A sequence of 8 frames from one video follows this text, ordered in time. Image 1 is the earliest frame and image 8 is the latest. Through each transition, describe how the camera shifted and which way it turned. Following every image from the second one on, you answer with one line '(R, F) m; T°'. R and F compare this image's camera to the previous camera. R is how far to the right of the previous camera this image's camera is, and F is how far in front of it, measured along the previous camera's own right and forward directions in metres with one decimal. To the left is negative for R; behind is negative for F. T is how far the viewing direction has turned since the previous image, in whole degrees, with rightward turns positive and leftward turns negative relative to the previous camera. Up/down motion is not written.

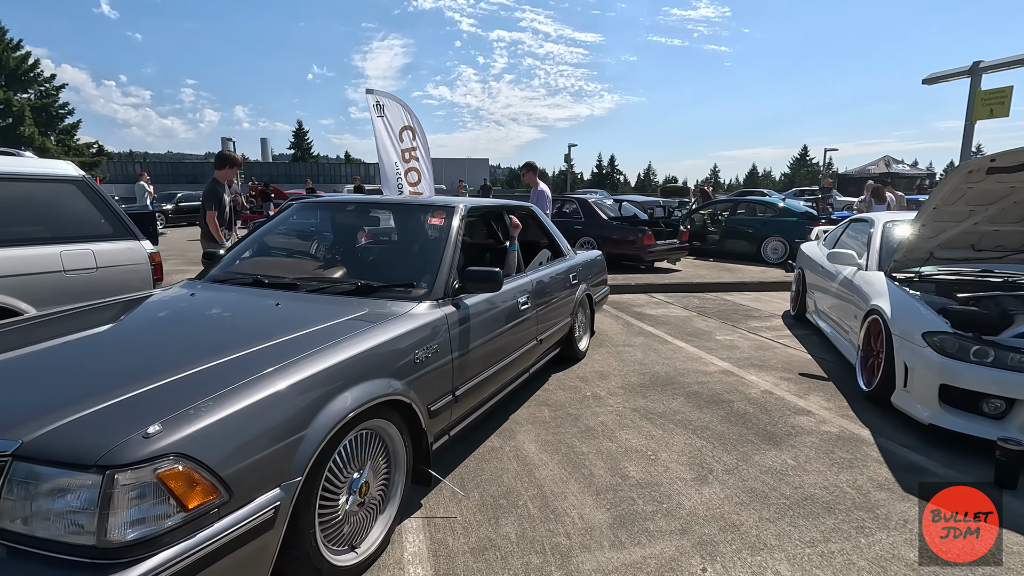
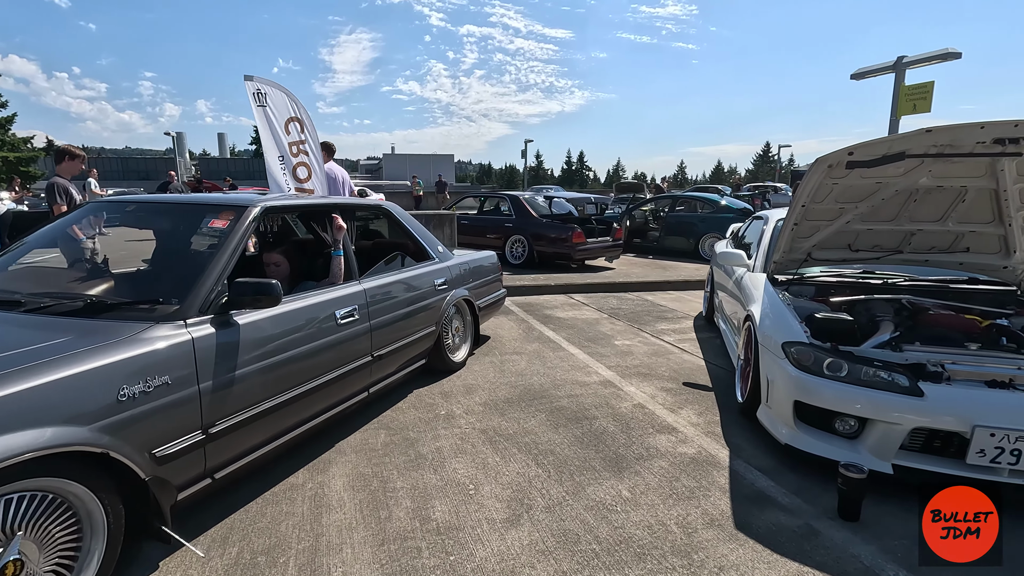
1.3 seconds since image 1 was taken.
(+0.9, +0.4) m; +3°
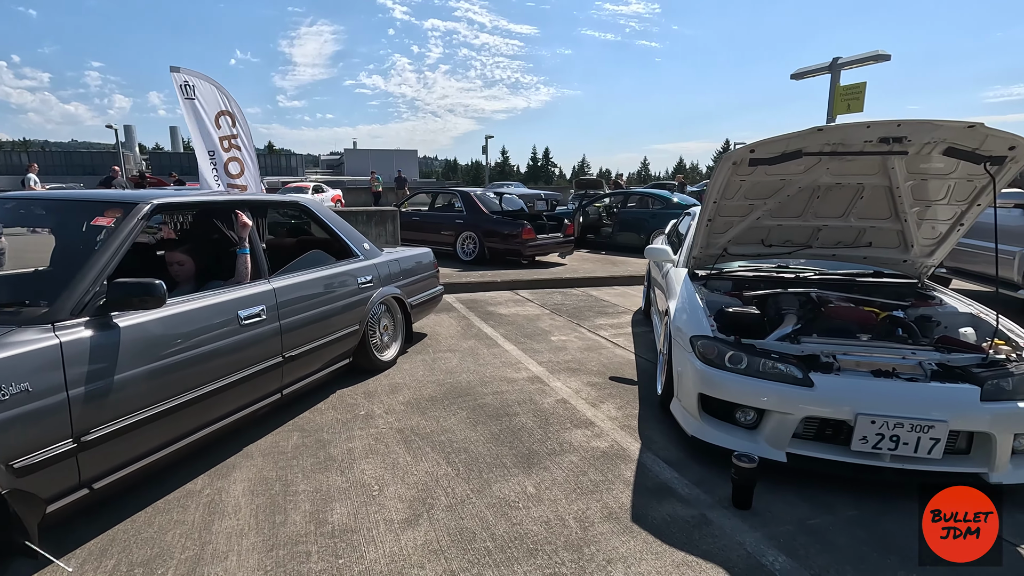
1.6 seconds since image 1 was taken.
(+0.3, 0.0) m; +3°
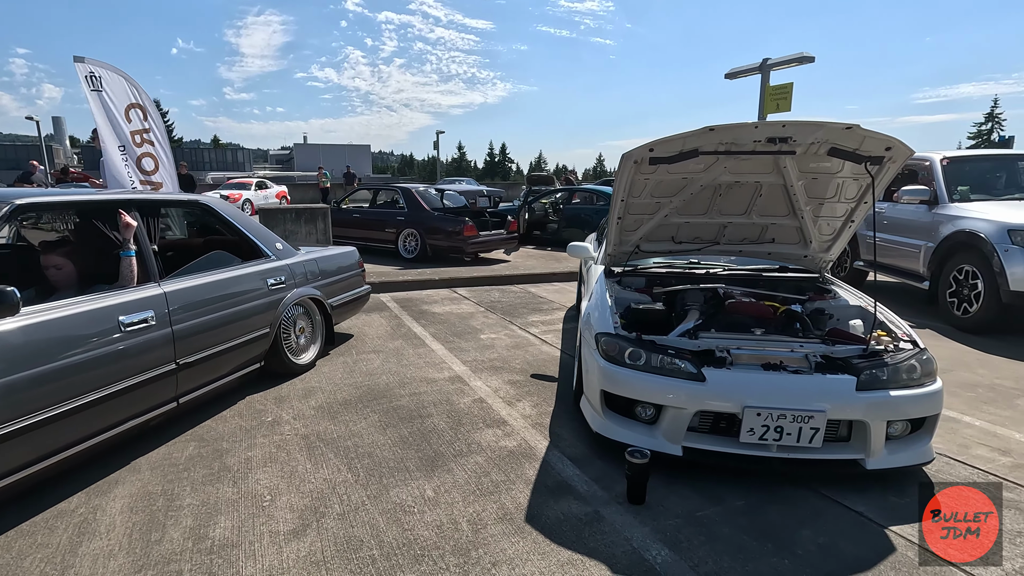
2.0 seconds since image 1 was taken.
(+0.3, 0.0) m; +4°
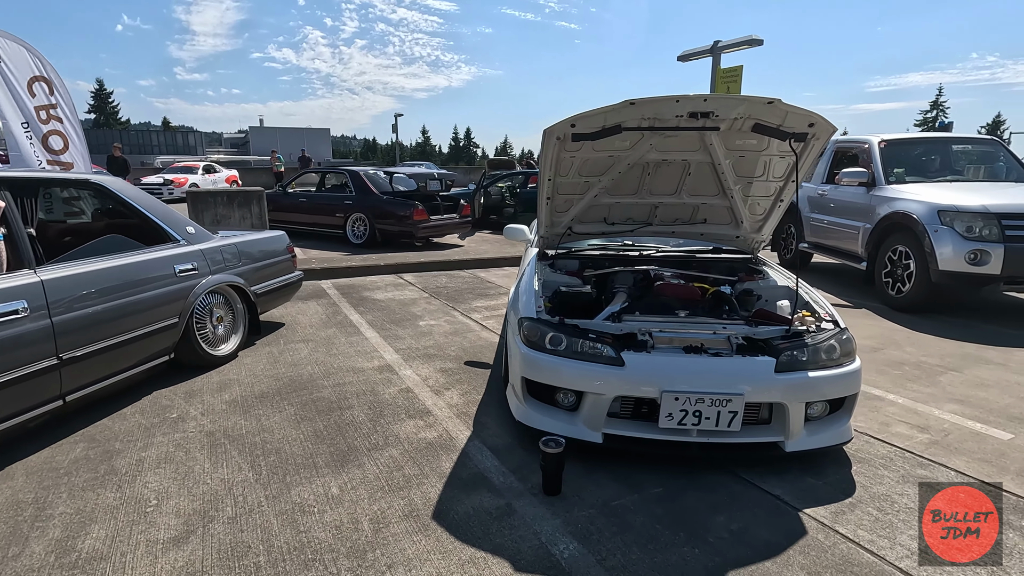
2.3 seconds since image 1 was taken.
(+0.3, +0.1) m; +3°
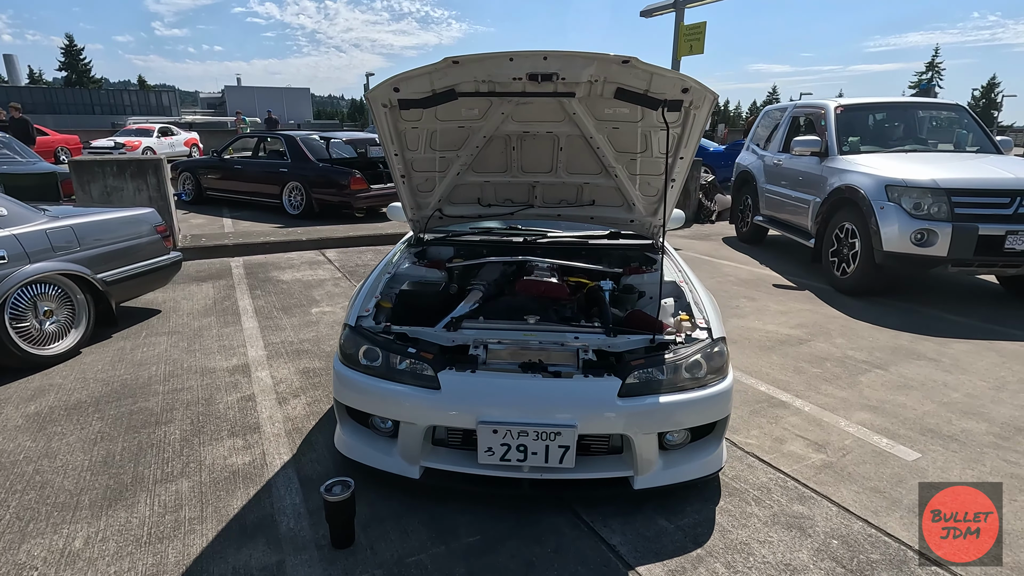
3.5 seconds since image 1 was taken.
(+0.8, +0.5) m; +1°
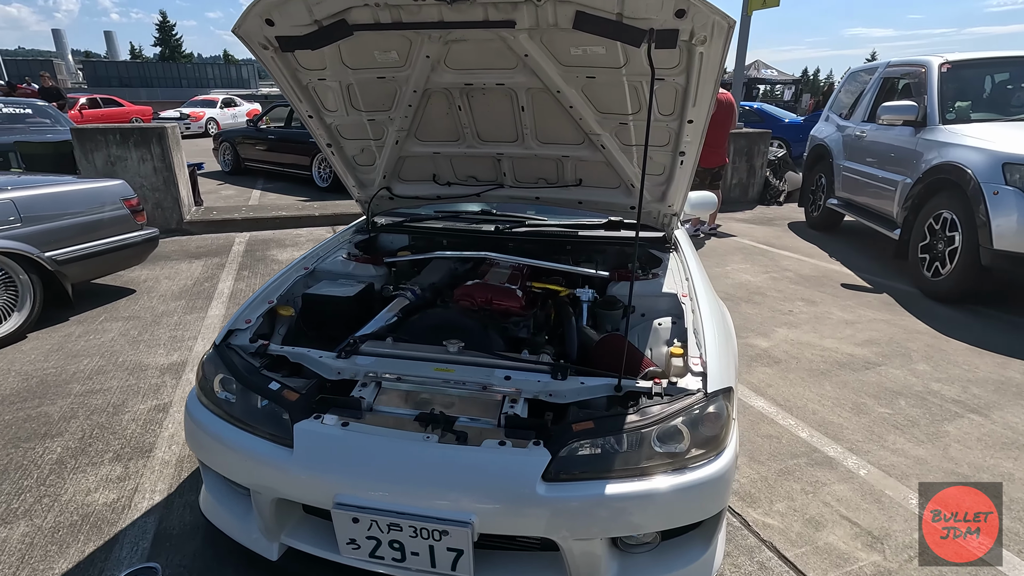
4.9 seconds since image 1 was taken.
(+0.5, +0.7) m; -7°
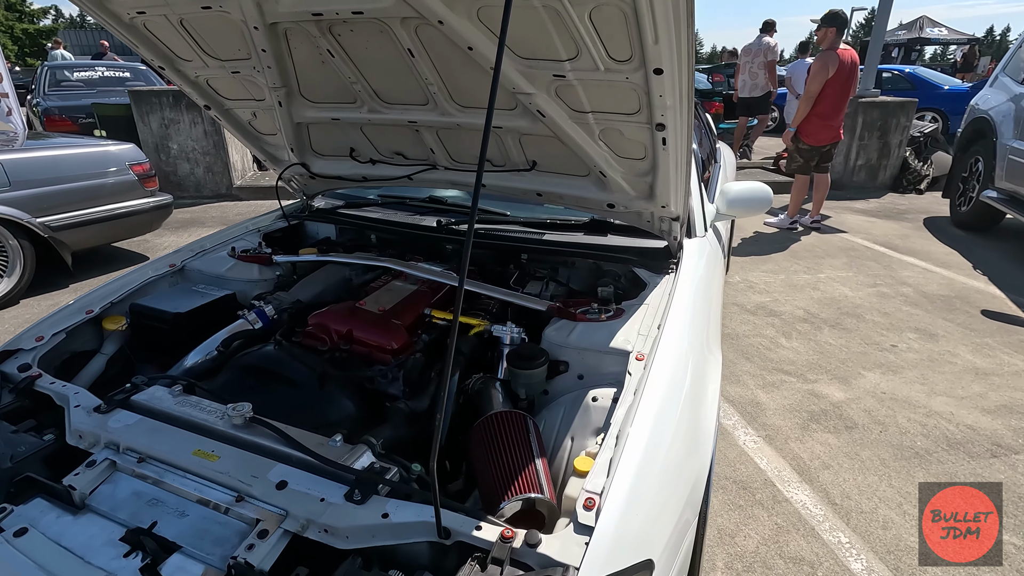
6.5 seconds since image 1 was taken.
(+0.6, +0.8) m; -11°
